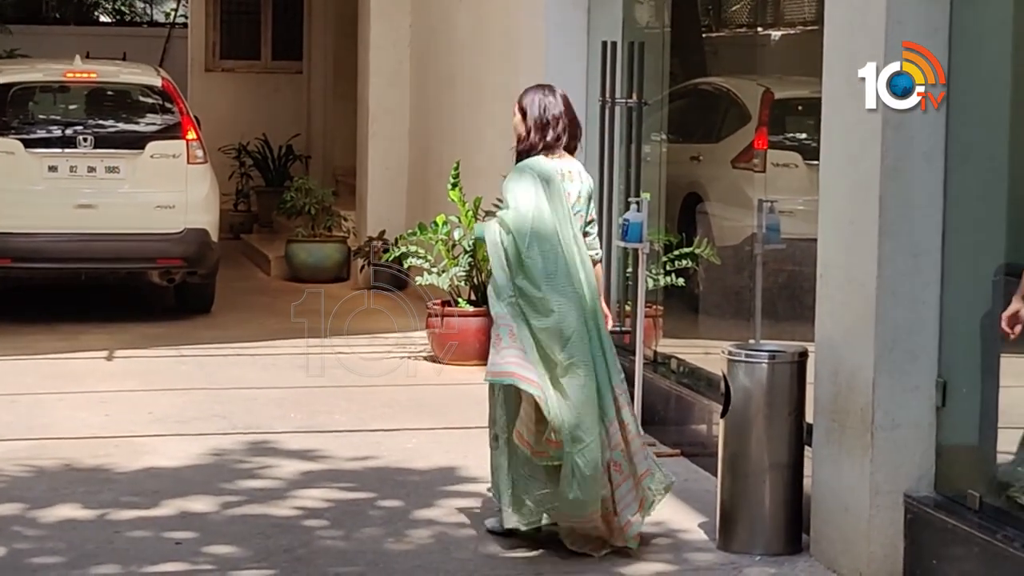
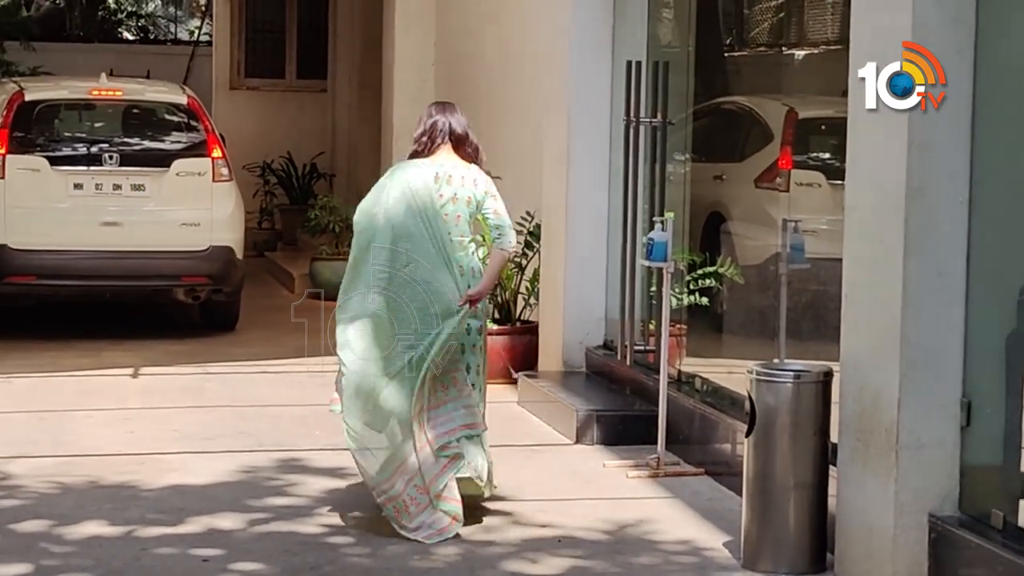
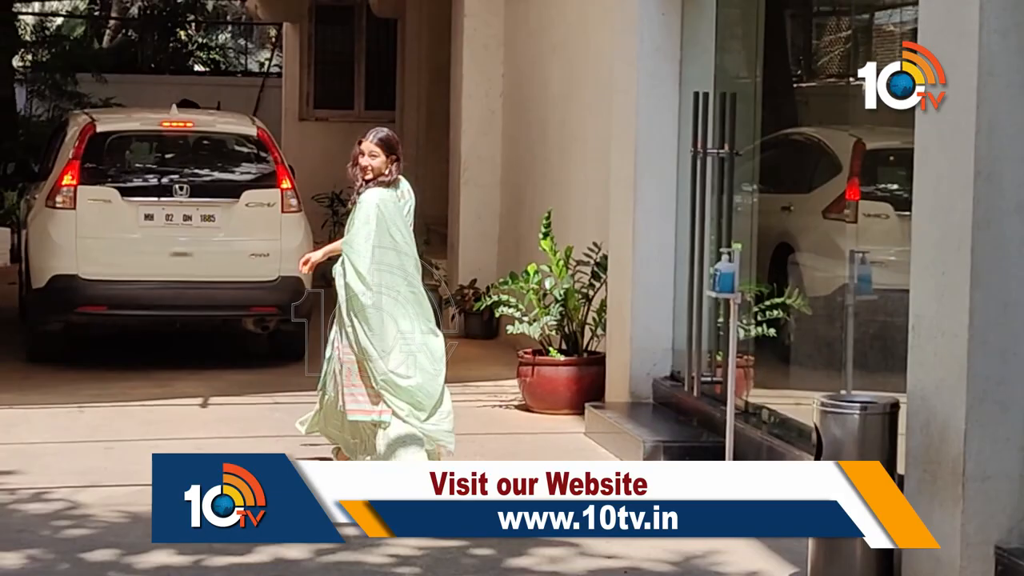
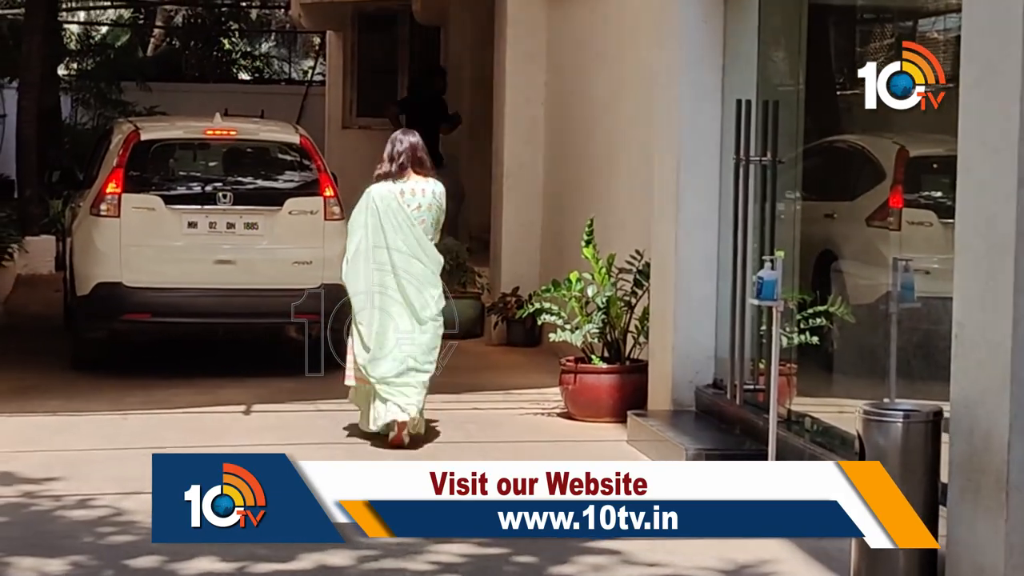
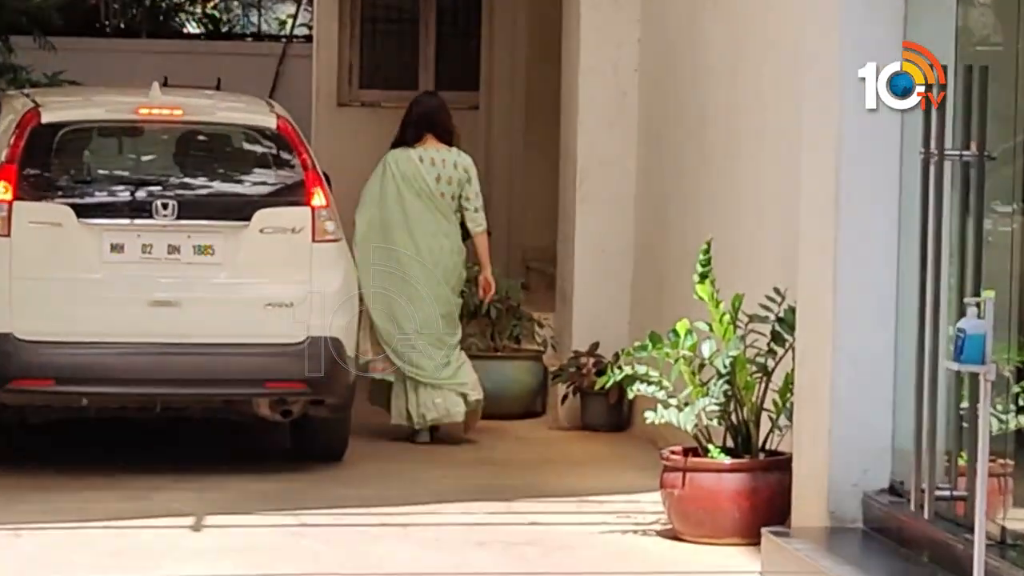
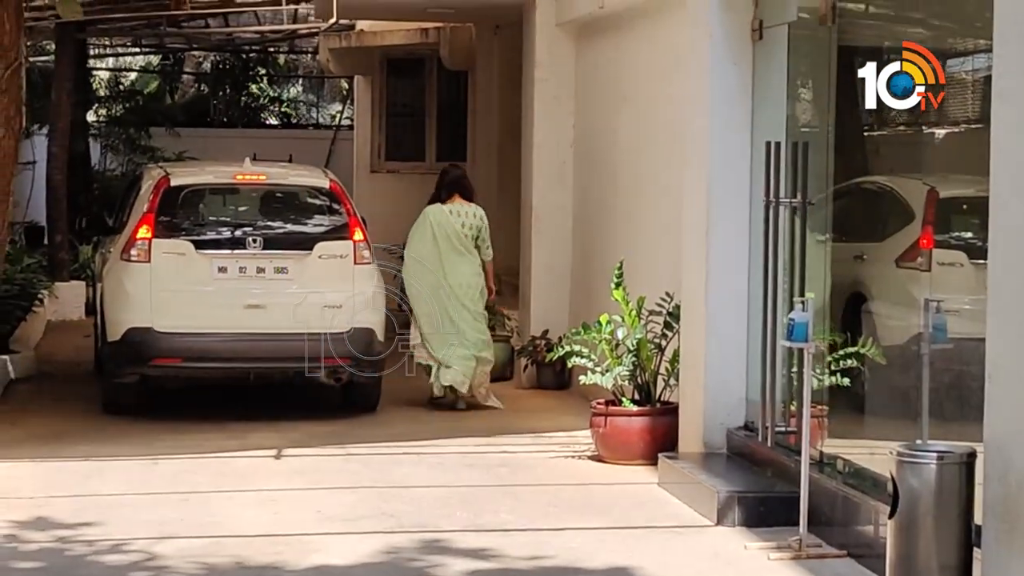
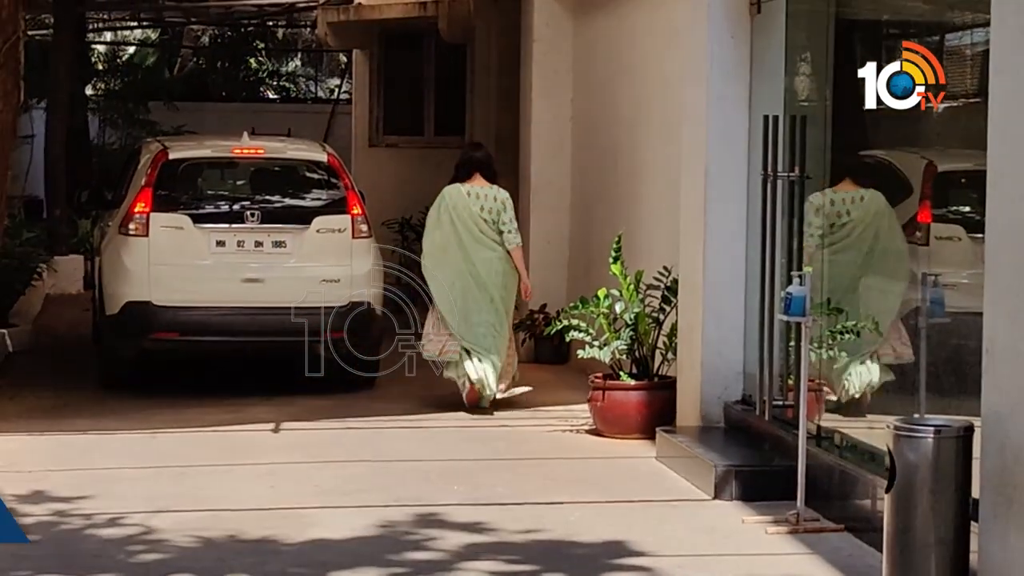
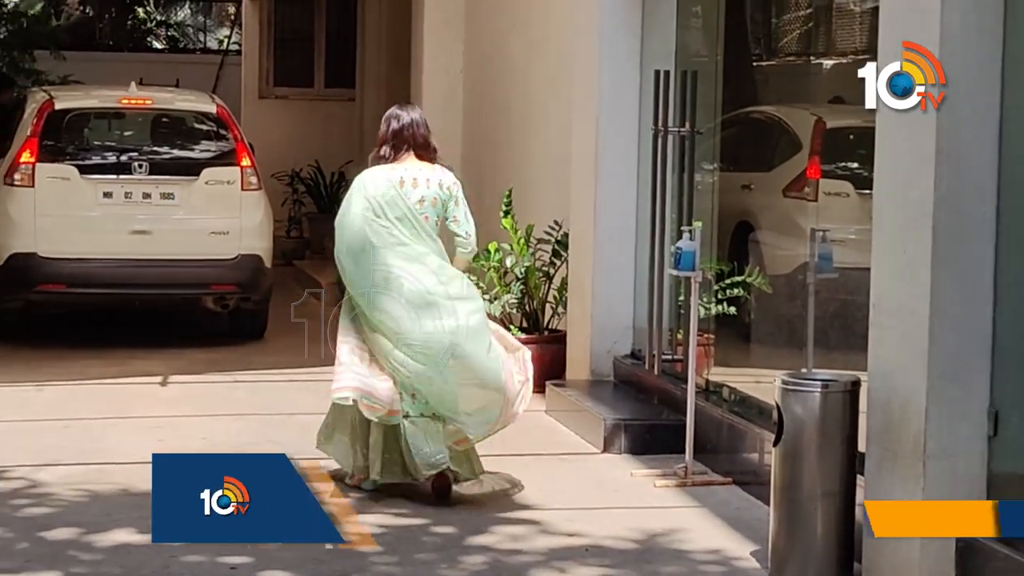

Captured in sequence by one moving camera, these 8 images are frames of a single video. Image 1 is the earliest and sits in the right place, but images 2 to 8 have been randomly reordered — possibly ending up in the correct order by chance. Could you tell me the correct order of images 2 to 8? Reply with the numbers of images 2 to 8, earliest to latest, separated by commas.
2, 8, 3, 4, 7, 6, 5
